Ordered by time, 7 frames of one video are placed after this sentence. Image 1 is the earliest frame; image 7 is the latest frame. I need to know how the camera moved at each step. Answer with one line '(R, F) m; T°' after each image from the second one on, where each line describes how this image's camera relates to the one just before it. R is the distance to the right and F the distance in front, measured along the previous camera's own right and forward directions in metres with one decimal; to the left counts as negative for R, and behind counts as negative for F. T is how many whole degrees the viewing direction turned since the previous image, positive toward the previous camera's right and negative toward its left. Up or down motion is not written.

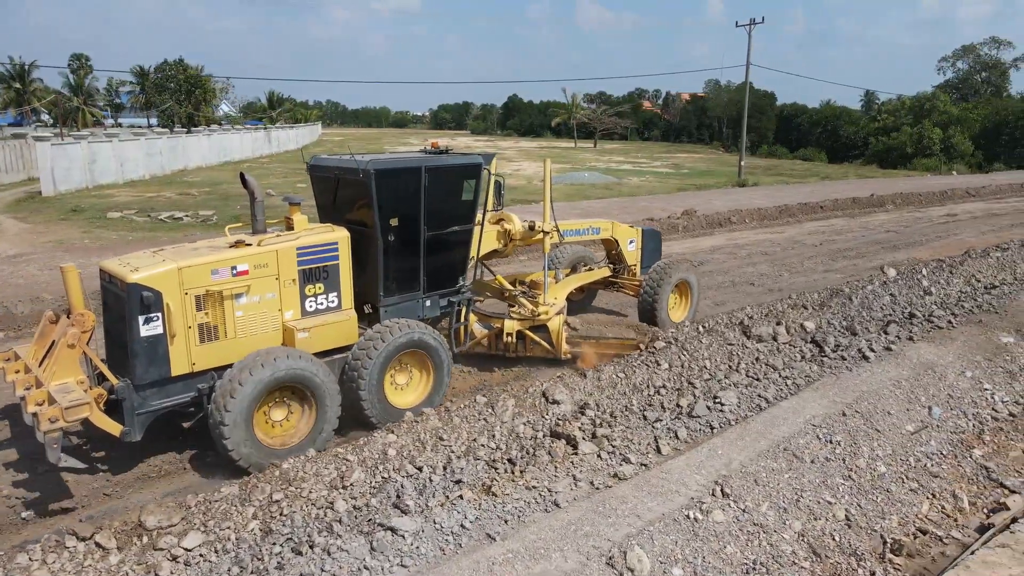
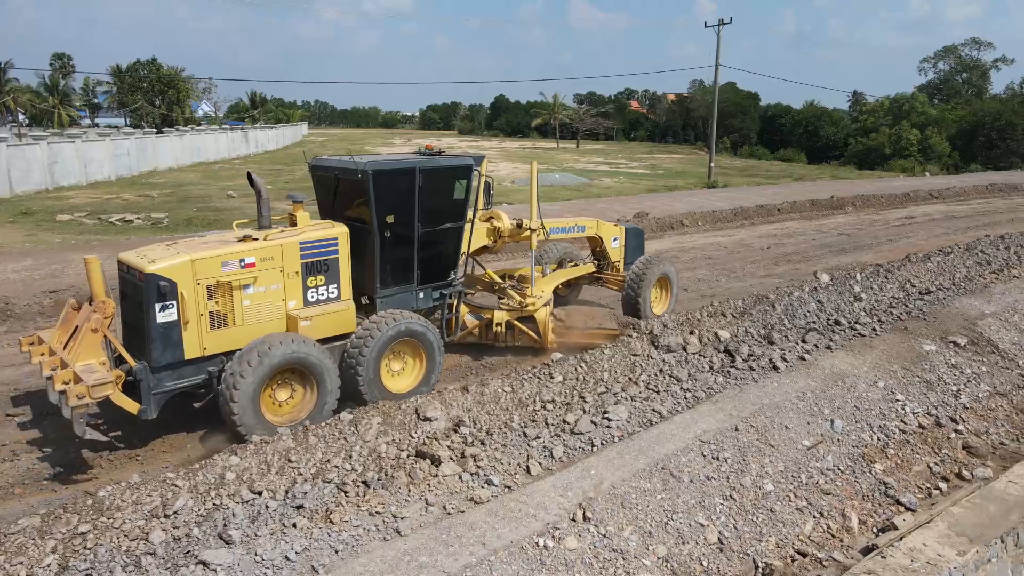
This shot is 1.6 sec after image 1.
(+0.9, +0.2) m; +1°
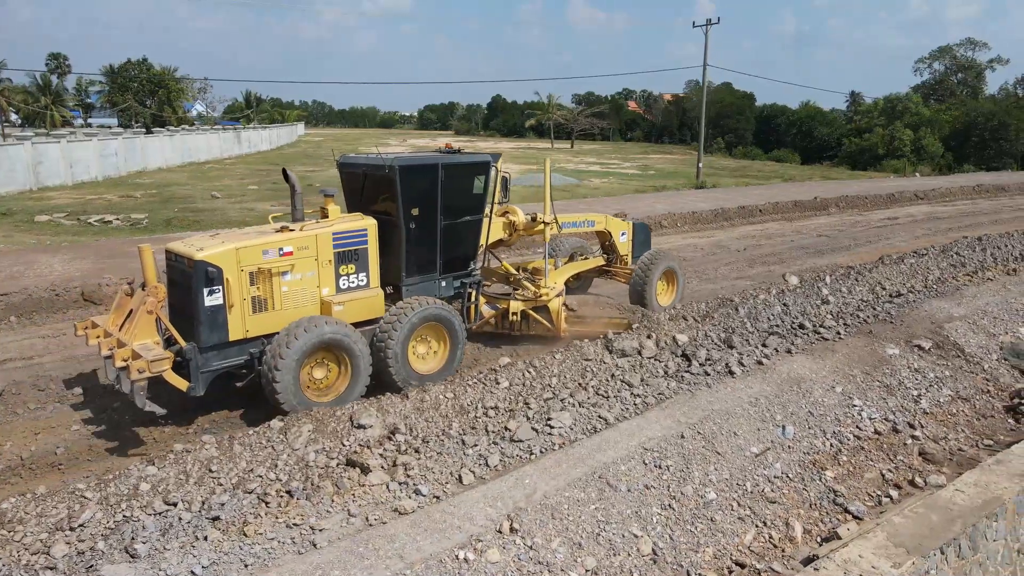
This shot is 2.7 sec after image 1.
(+0.5, +0.1) m; 0°
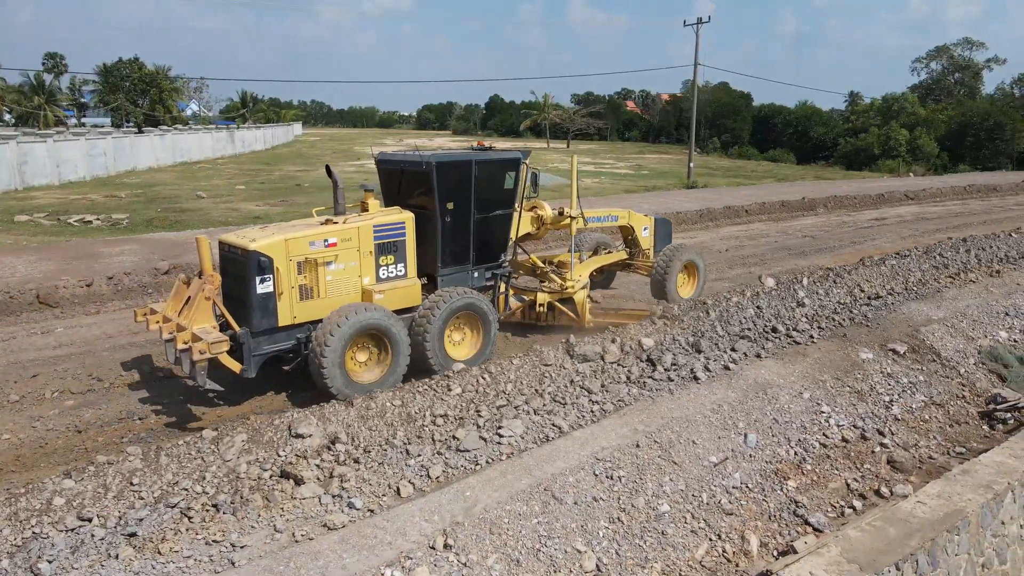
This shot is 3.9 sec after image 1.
(+0.4, +0.2) m; 0°
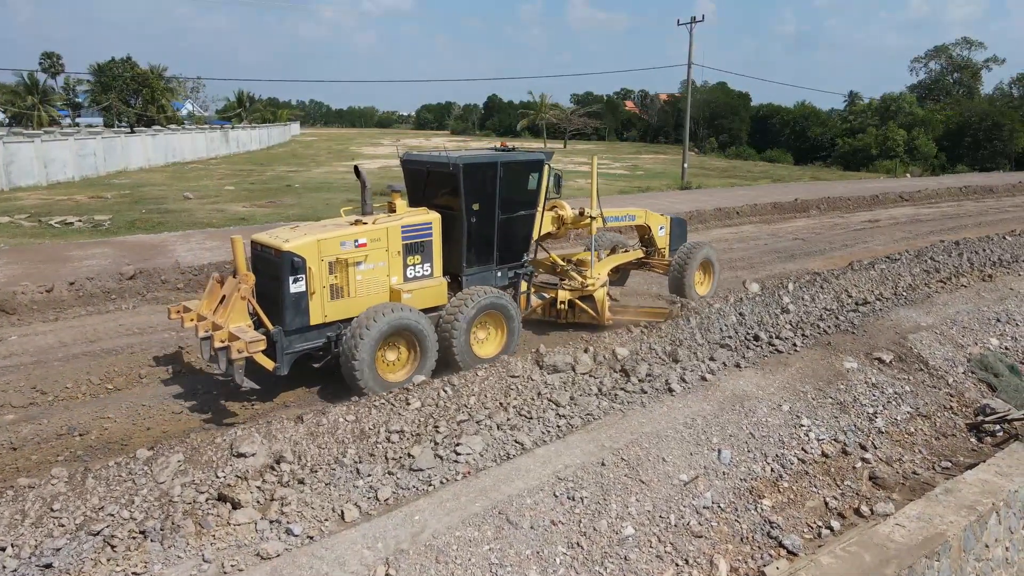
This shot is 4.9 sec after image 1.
(+0.3, +0.3) m; 0°
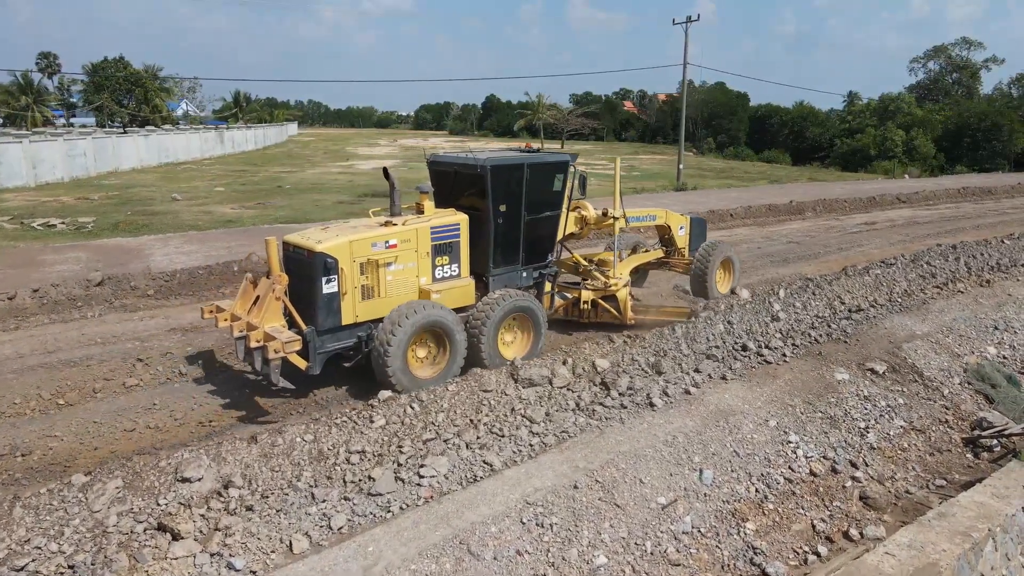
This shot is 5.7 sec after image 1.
(+0.2, +0.3) m; 0°
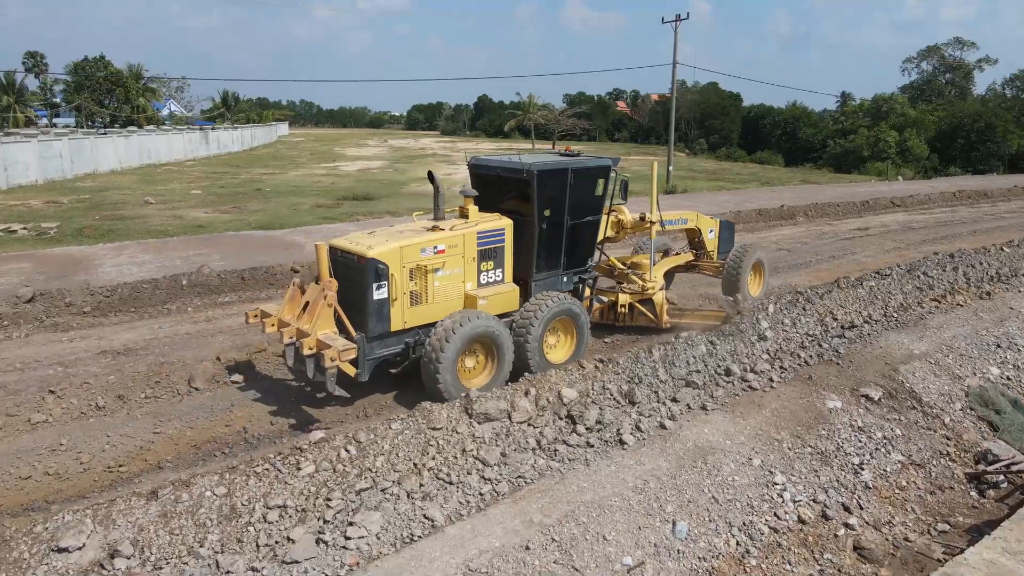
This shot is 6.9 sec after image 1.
(+0.3, +0.7) m; 0°
